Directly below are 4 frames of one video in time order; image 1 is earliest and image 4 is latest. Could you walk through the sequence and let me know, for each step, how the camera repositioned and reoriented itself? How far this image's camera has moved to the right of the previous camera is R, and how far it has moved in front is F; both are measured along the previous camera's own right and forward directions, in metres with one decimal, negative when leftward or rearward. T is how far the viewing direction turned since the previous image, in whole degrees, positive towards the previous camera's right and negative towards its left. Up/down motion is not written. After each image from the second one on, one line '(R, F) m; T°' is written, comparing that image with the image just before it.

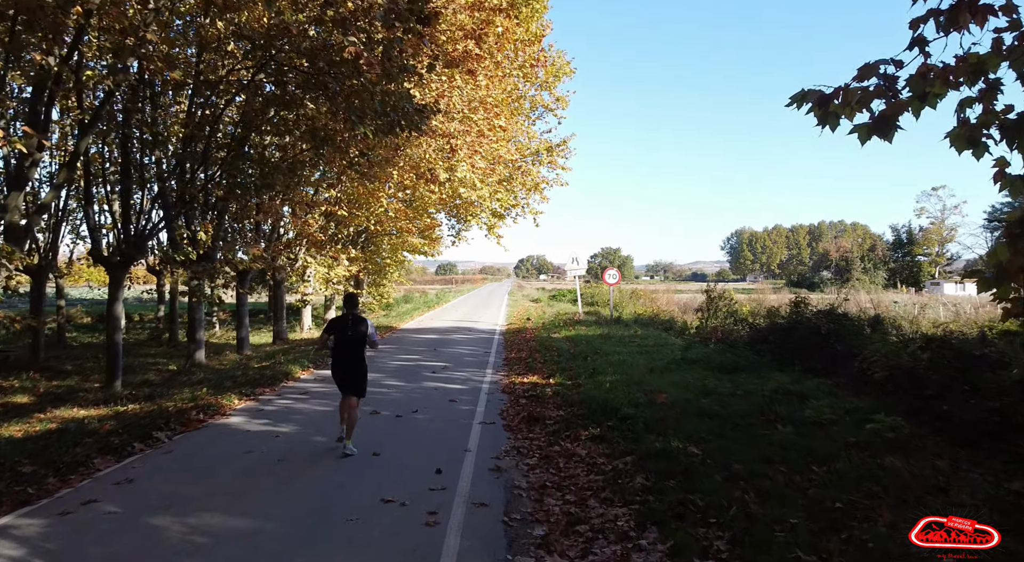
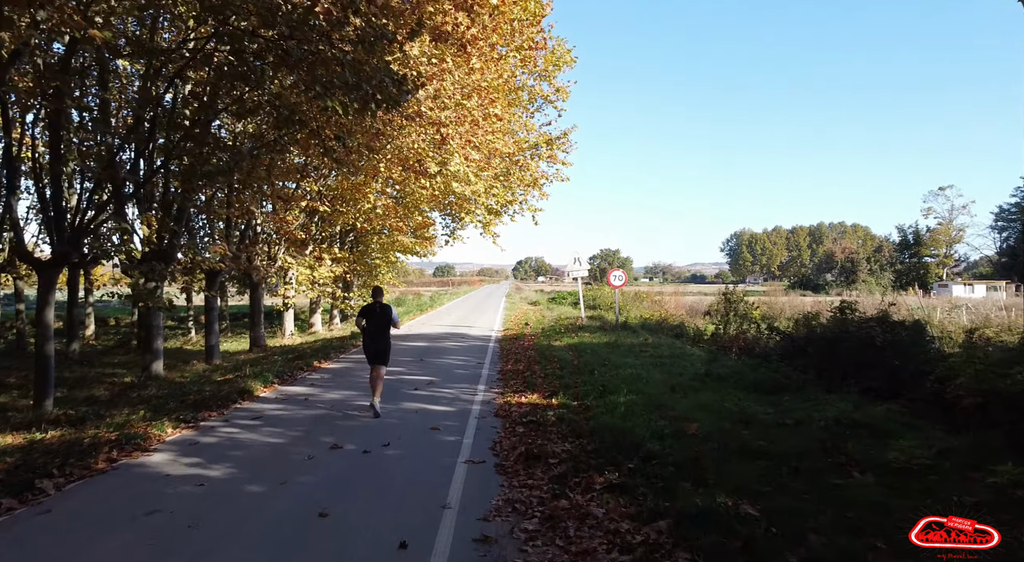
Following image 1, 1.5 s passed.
(0.0, +1.6) m; 0°
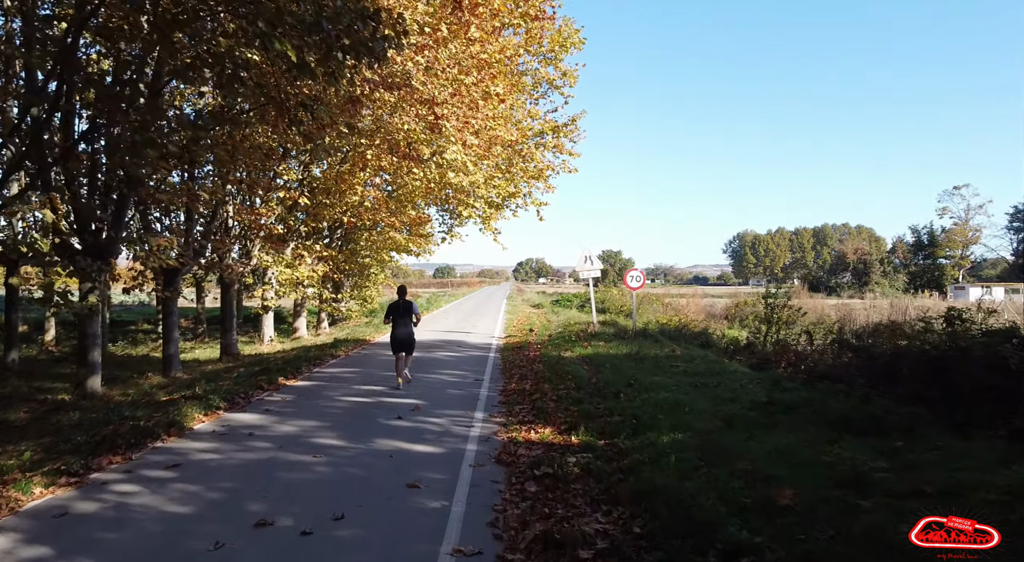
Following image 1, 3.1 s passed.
(-0.1, +2.1) m; 0°
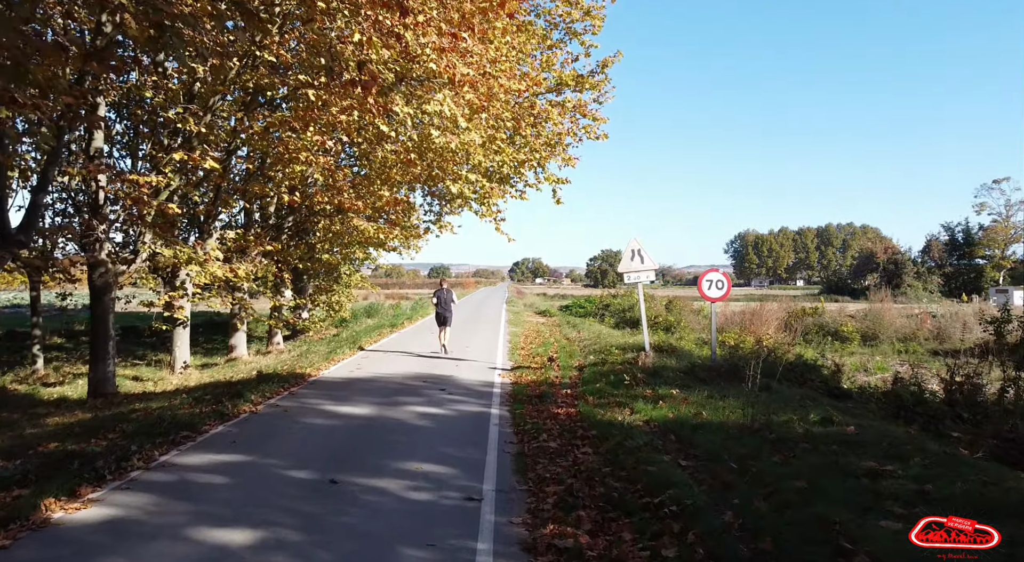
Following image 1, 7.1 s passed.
(-0.3, +5.6) m; 0°
